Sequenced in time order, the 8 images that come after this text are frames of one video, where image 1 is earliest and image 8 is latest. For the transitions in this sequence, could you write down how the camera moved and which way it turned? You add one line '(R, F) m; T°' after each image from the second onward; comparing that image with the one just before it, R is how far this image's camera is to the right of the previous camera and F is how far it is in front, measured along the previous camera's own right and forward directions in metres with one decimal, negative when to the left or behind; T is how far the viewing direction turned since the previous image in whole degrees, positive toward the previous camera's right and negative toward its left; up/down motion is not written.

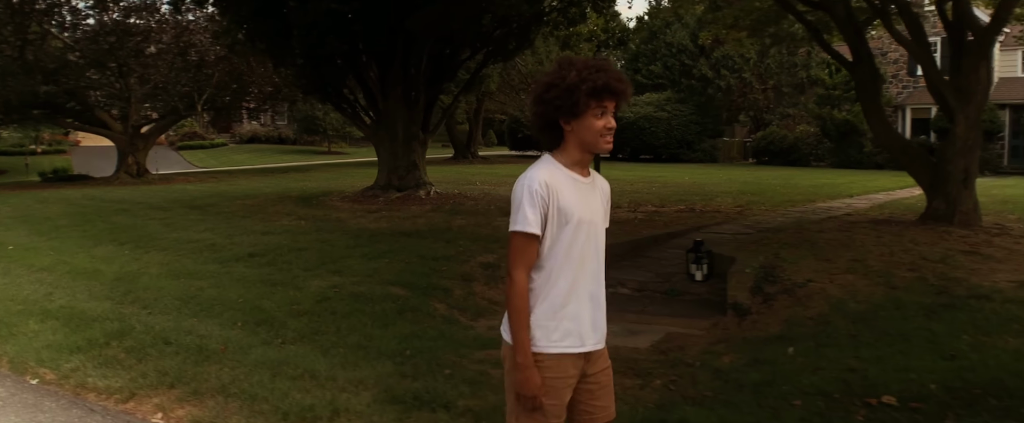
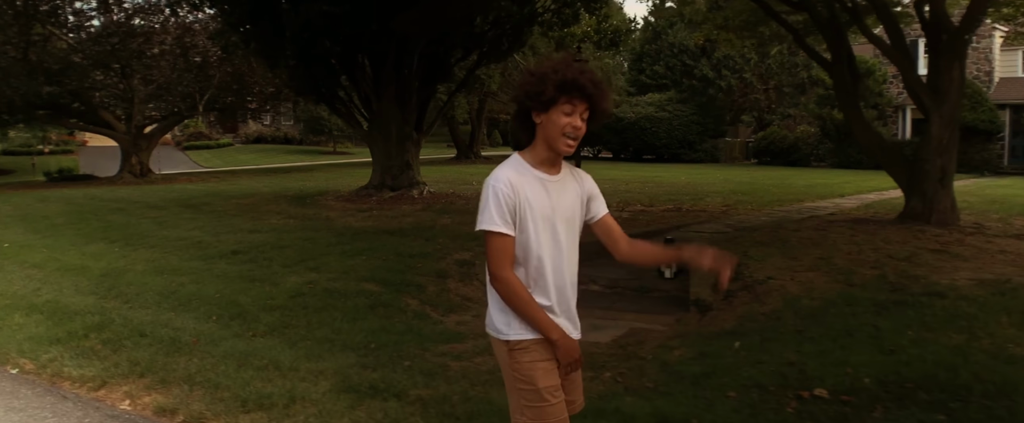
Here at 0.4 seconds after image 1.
(+0.4, -0.2) m; -1°
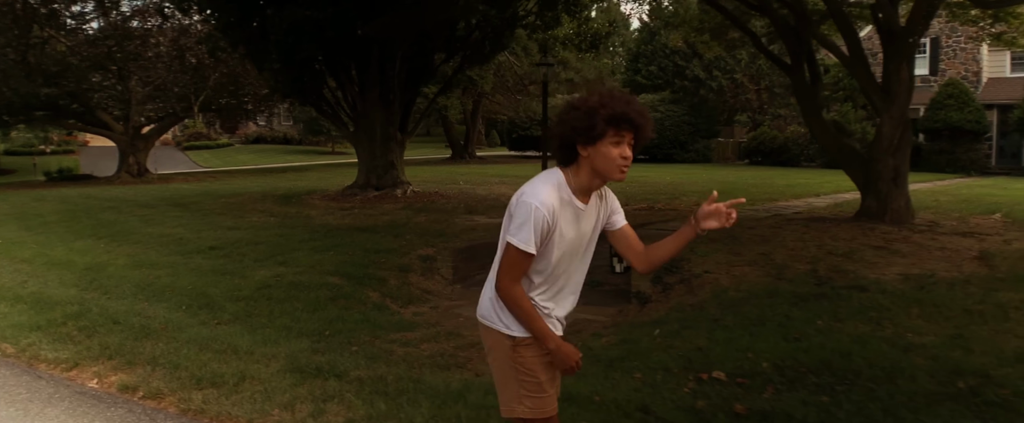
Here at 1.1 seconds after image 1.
(+0.5, -0.4) m; 0°
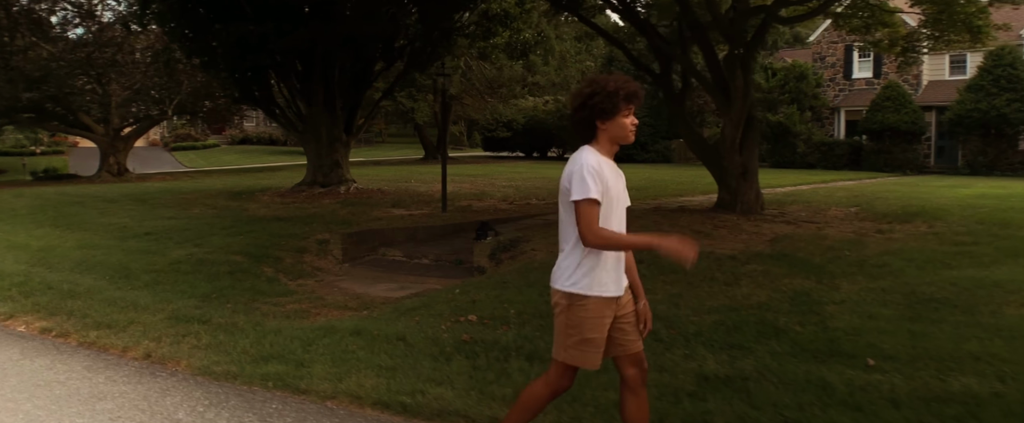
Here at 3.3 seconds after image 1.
(+1.7, -1.5) m; 0°
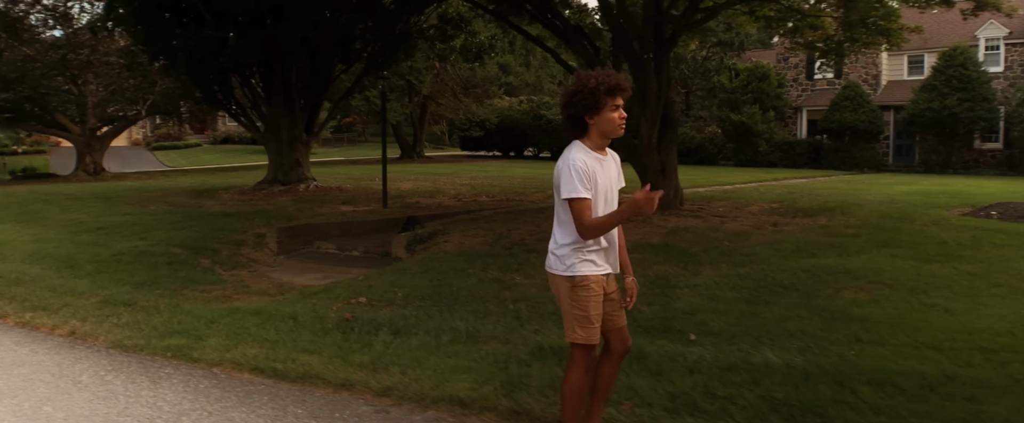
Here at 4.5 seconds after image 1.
(+1.1, -0.8) m; 0°
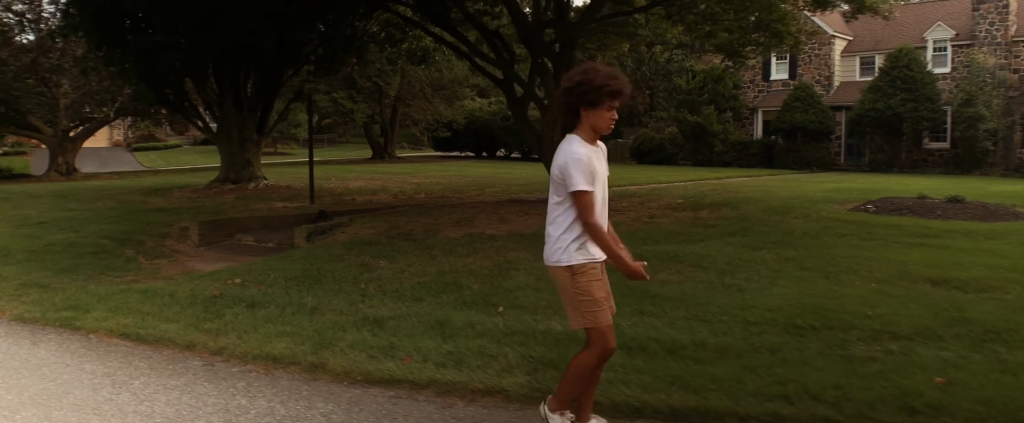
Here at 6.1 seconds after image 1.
(+1.7, -1.0) m; 0°
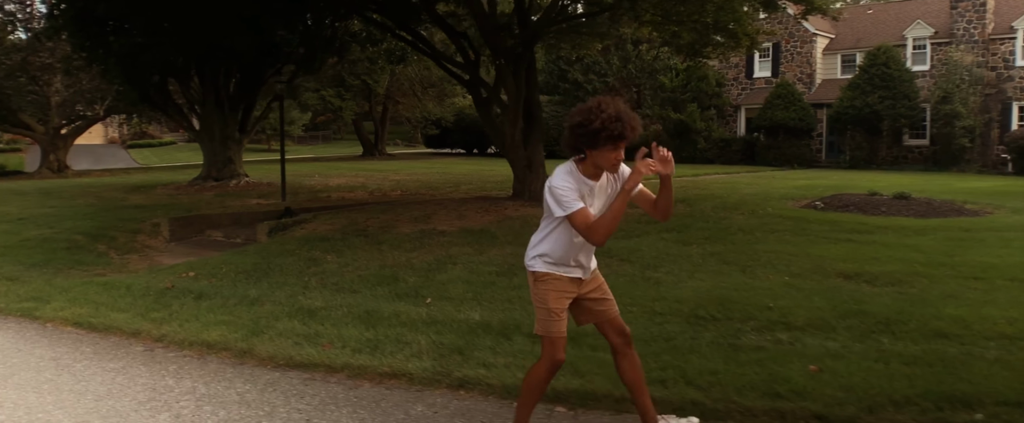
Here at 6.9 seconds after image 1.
(+0.8, -0.5) m; 0°
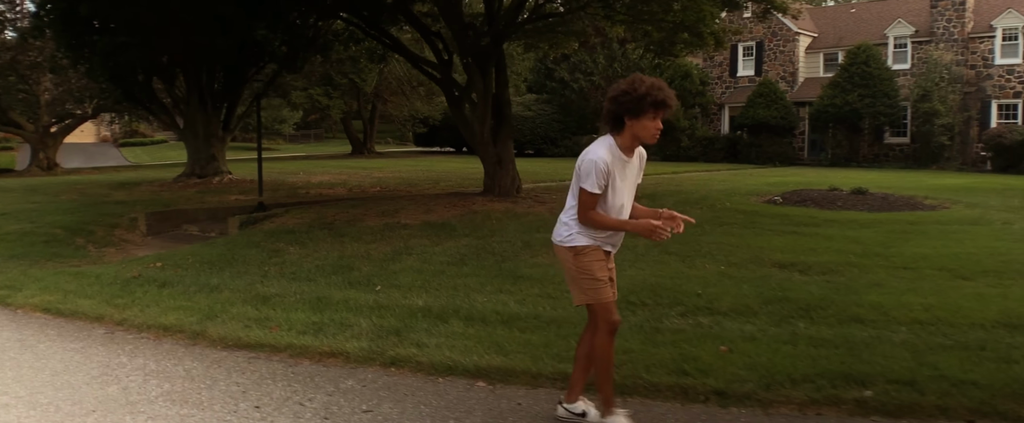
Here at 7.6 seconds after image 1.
(+0.6, -0.4) m; 0°
